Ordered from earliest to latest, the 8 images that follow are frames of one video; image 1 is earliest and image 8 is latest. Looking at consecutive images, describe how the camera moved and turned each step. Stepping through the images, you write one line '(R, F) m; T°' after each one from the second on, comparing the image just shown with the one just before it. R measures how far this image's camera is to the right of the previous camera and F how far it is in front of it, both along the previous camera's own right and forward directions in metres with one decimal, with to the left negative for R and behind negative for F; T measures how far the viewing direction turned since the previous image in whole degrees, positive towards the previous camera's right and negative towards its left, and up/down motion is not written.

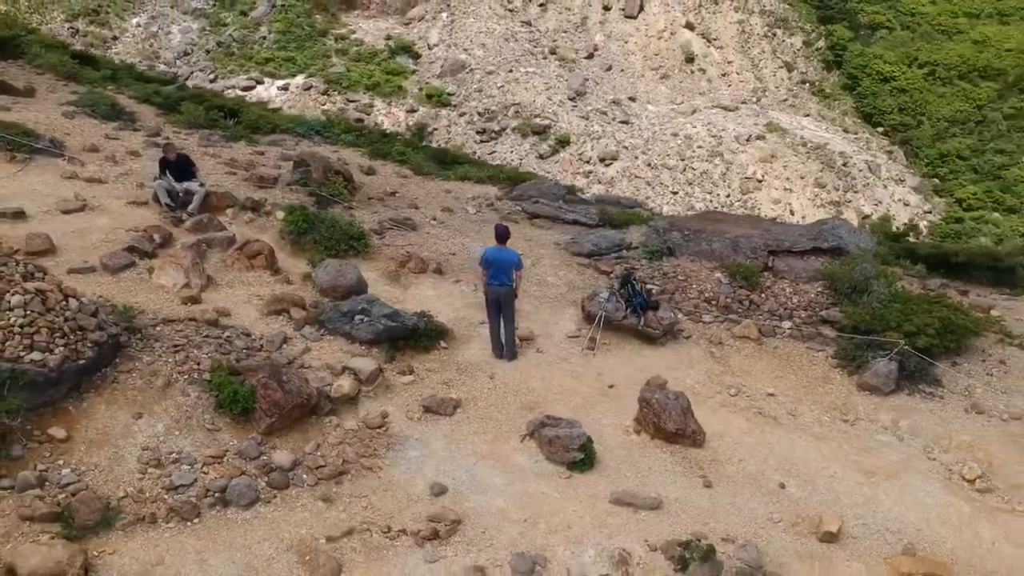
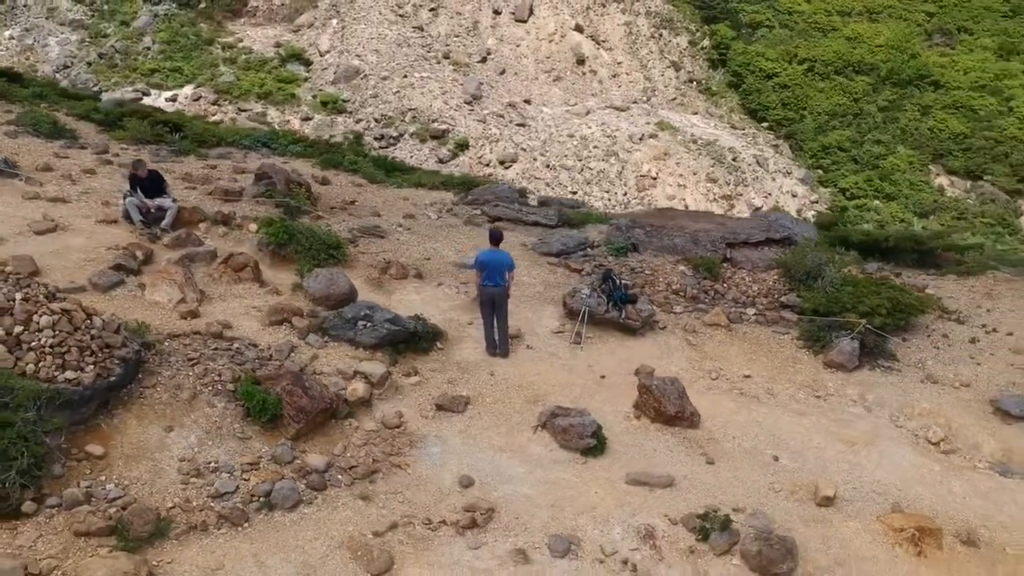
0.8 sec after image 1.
(-0.9, -0.3) m; +6°
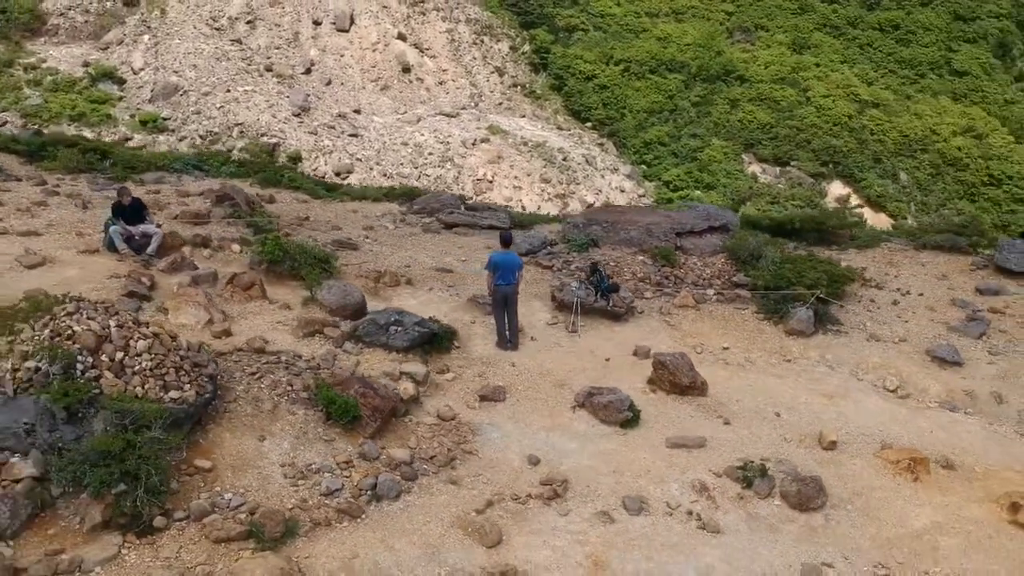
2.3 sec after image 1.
(-1.8, -0.6) m; +10°
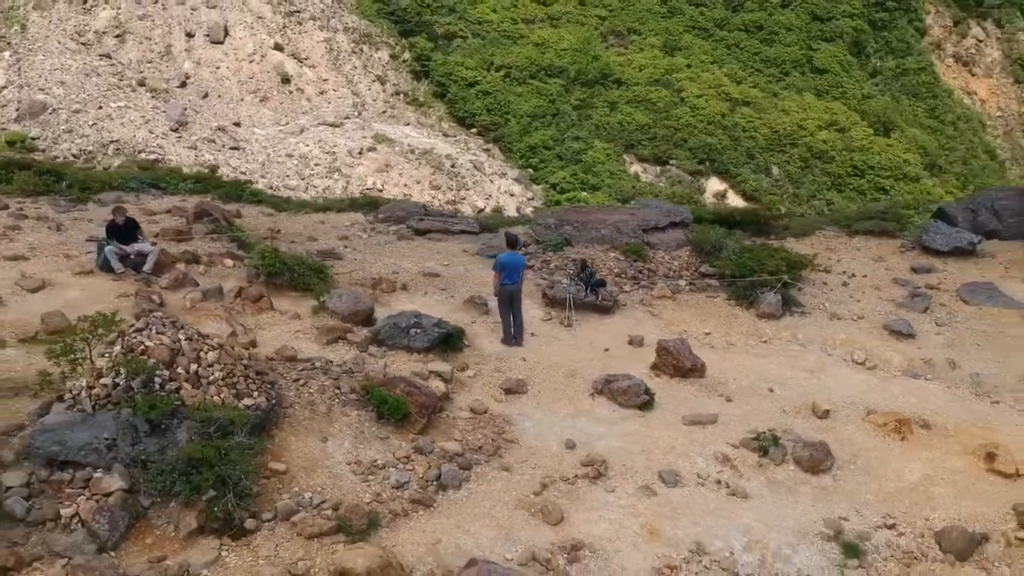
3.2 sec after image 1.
(-1.3, -0.4) m; +7°
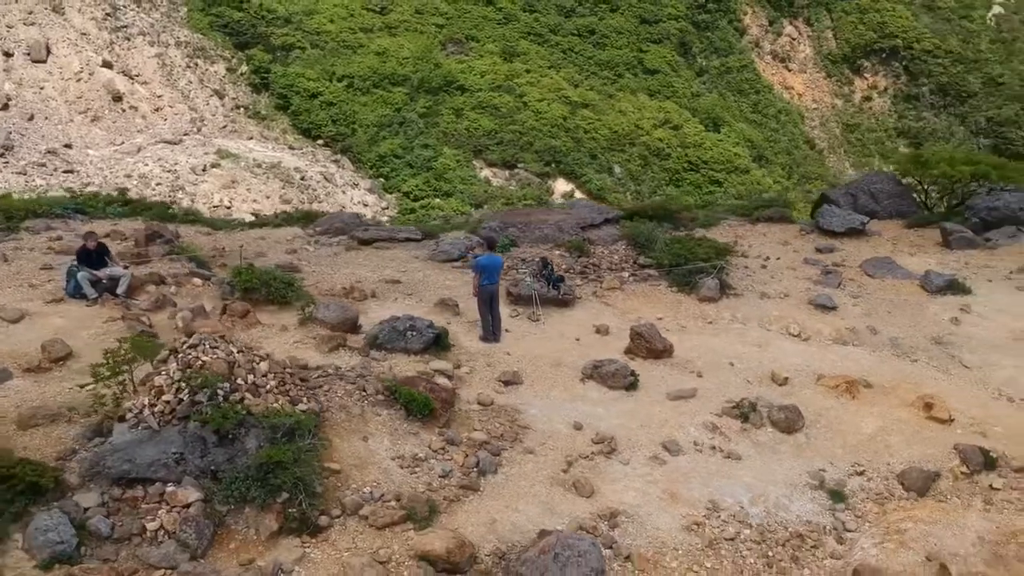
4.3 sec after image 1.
(-1.5, -0.5) m; +9°
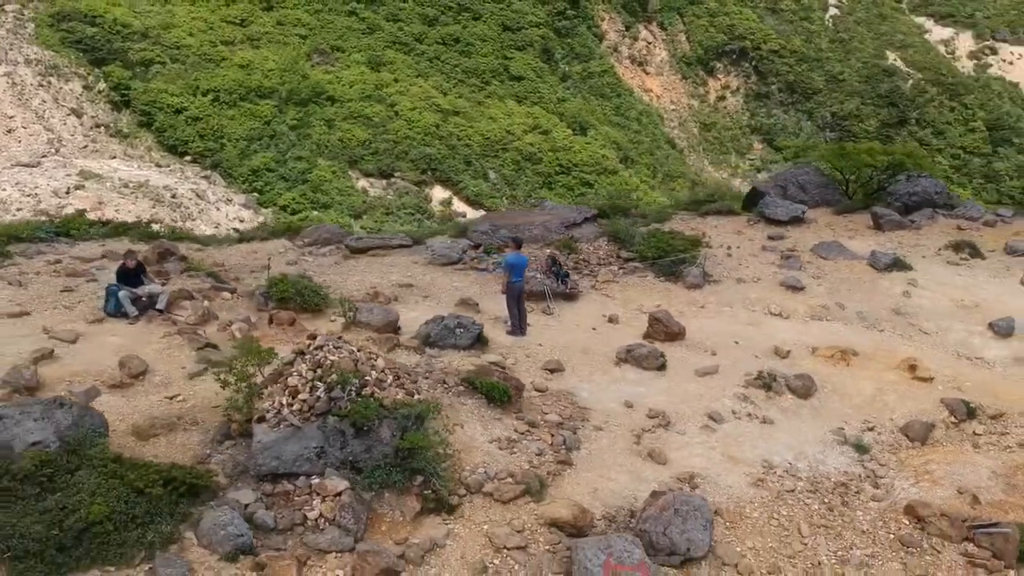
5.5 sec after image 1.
(-1.9, -0.6) m; +8°
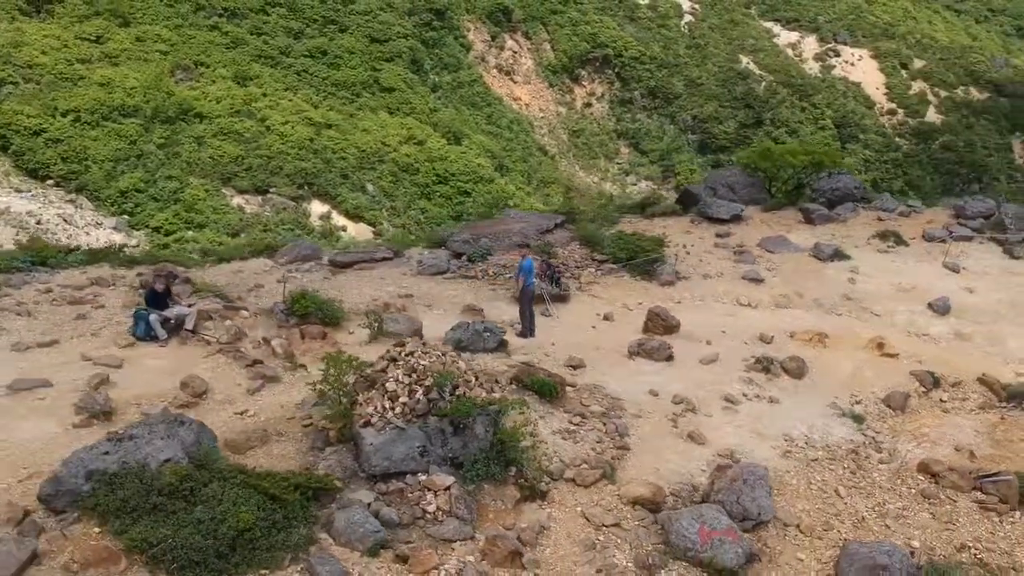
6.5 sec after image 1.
(-1.7, -0.5) m; +8°
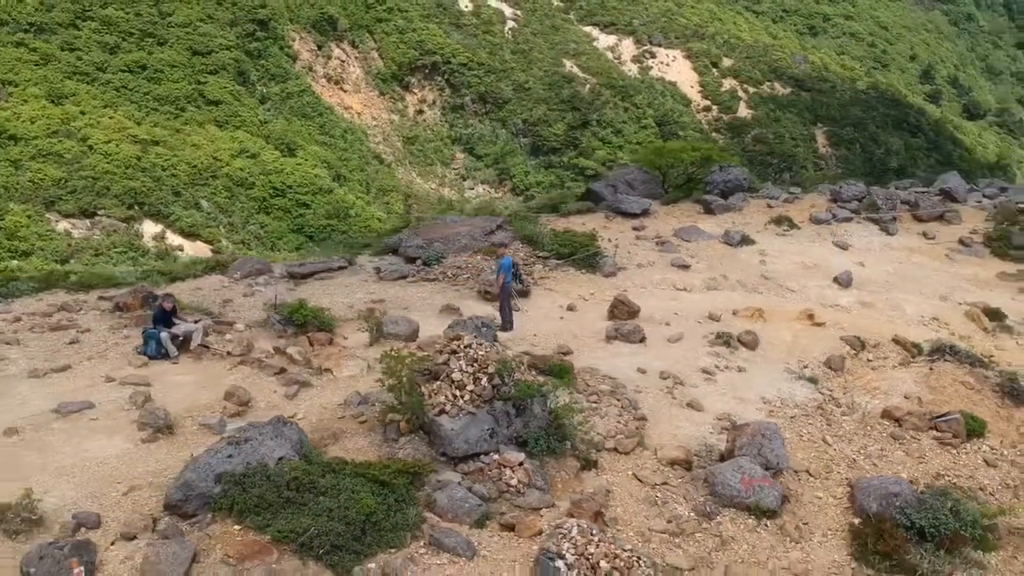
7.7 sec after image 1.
(-1.9, -0.7) m; +10°
